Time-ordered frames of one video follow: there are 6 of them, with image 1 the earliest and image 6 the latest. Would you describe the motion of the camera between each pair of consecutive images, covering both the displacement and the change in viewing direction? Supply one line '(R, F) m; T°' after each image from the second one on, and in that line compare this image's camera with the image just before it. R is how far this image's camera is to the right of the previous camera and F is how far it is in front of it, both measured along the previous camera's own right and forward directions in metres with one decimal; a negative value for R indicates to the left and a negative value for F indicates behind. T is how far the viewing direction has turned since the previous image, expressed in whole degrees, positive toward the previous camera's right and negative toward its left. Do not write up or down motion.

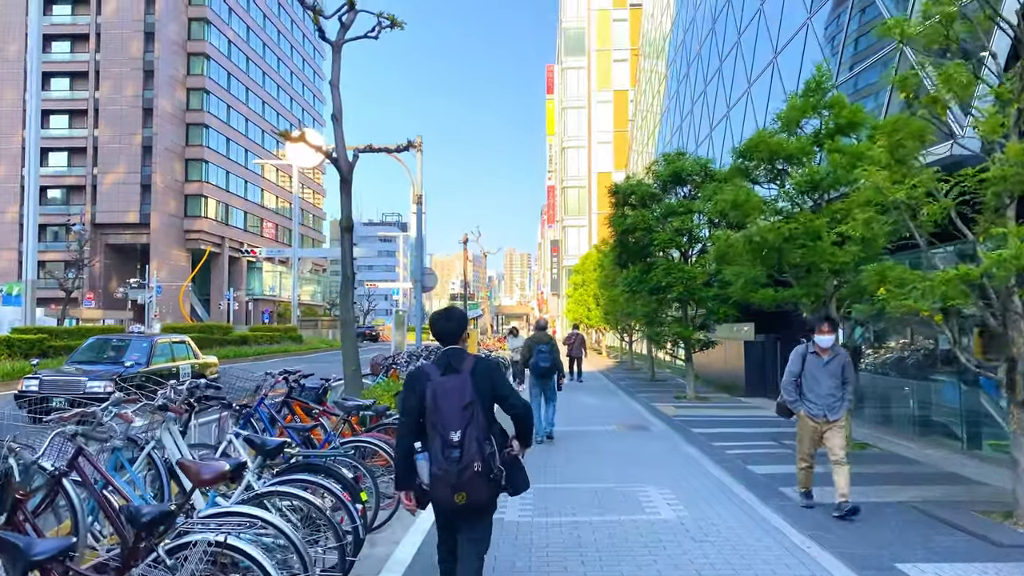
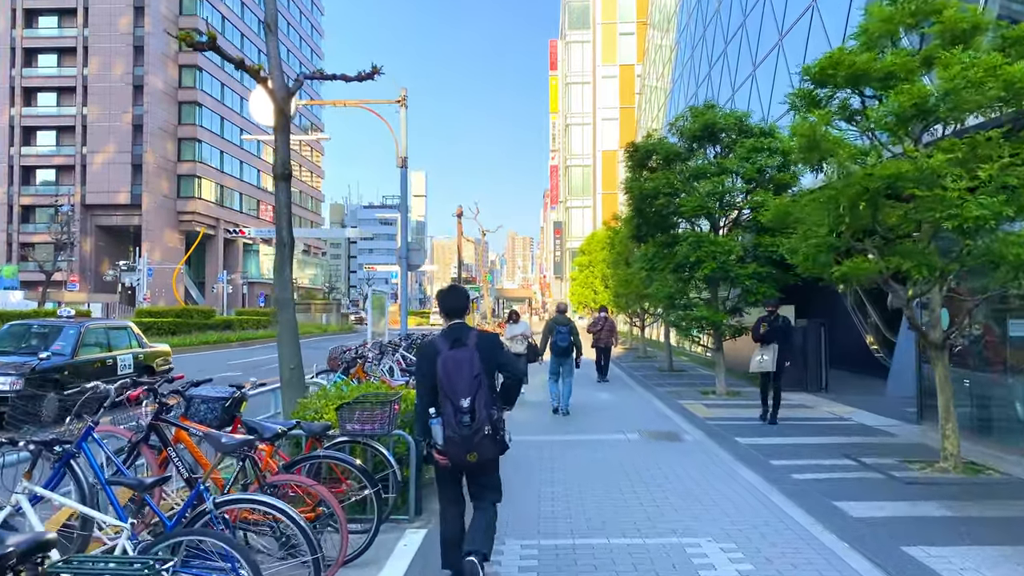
(+0.1, +2.6) m; 0°
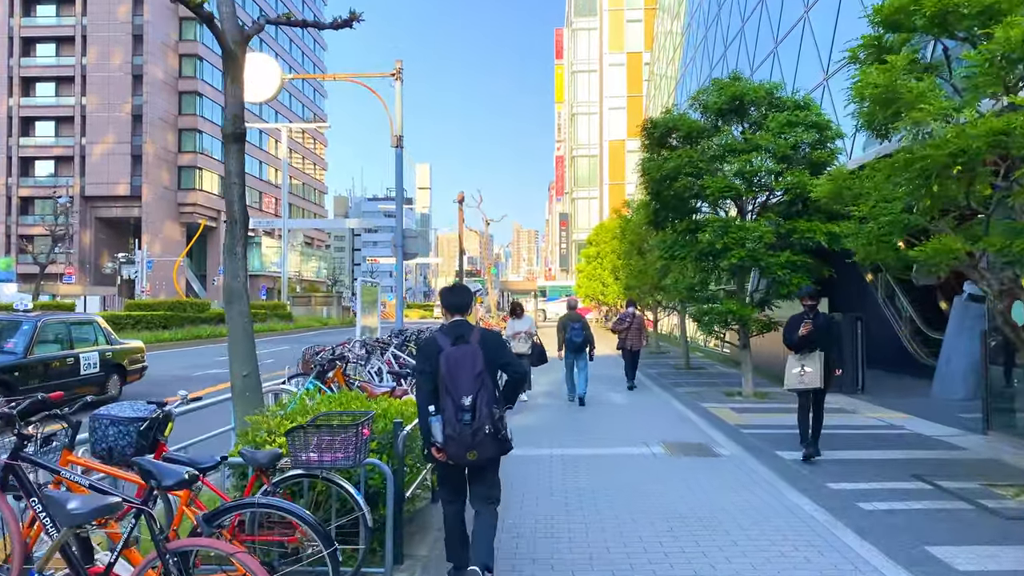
(0.0, +1.4) m; 0°
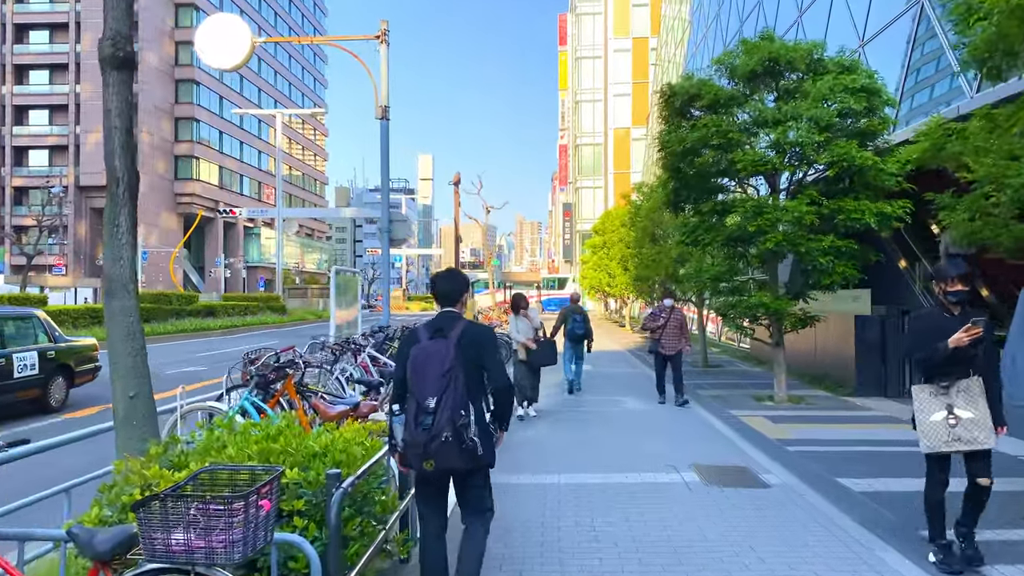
(0.0, +1.7) m; 0°
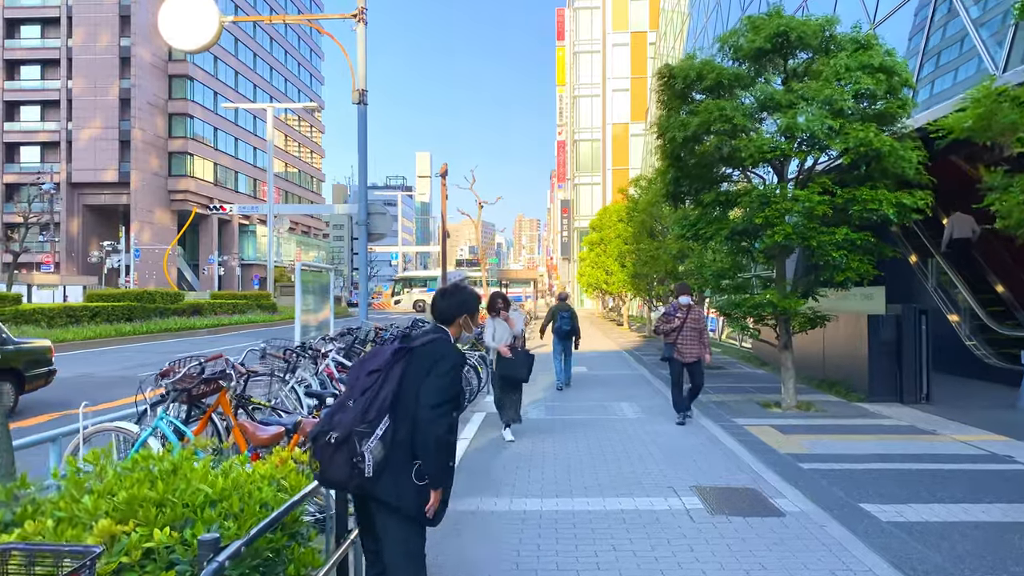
(+0.2, +0.9) m; 0°
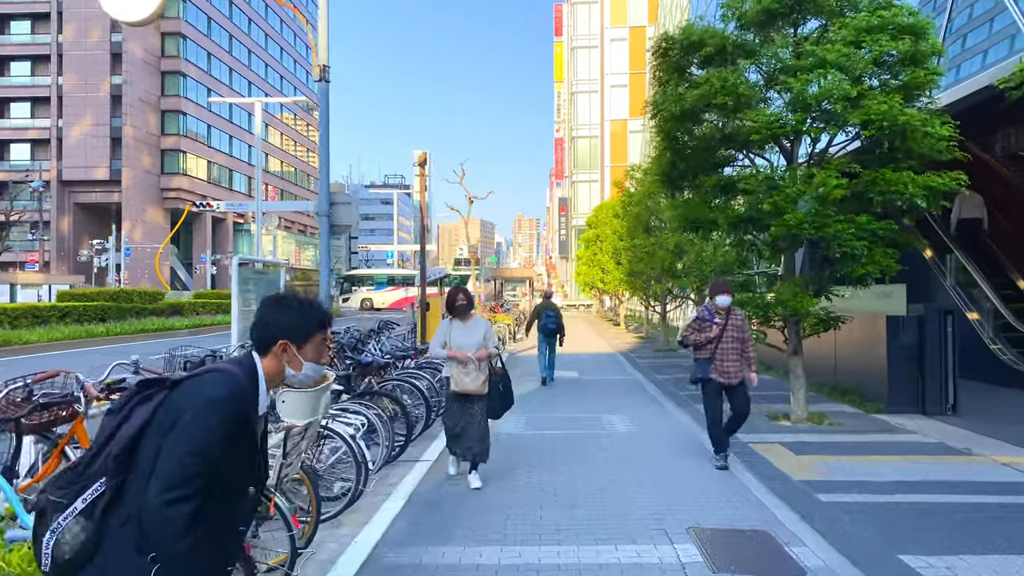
(+0.3, +1.2) m; 0°
